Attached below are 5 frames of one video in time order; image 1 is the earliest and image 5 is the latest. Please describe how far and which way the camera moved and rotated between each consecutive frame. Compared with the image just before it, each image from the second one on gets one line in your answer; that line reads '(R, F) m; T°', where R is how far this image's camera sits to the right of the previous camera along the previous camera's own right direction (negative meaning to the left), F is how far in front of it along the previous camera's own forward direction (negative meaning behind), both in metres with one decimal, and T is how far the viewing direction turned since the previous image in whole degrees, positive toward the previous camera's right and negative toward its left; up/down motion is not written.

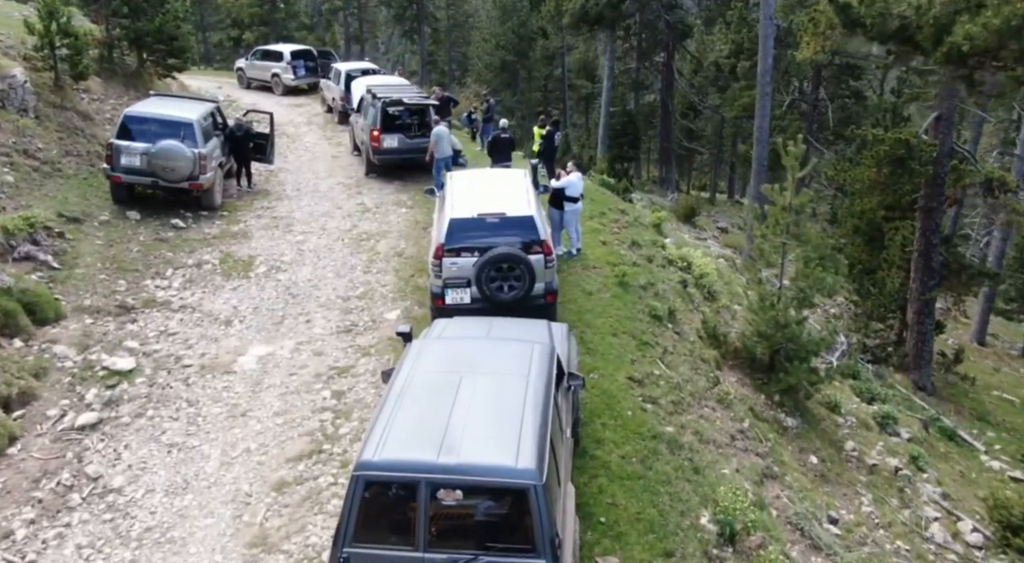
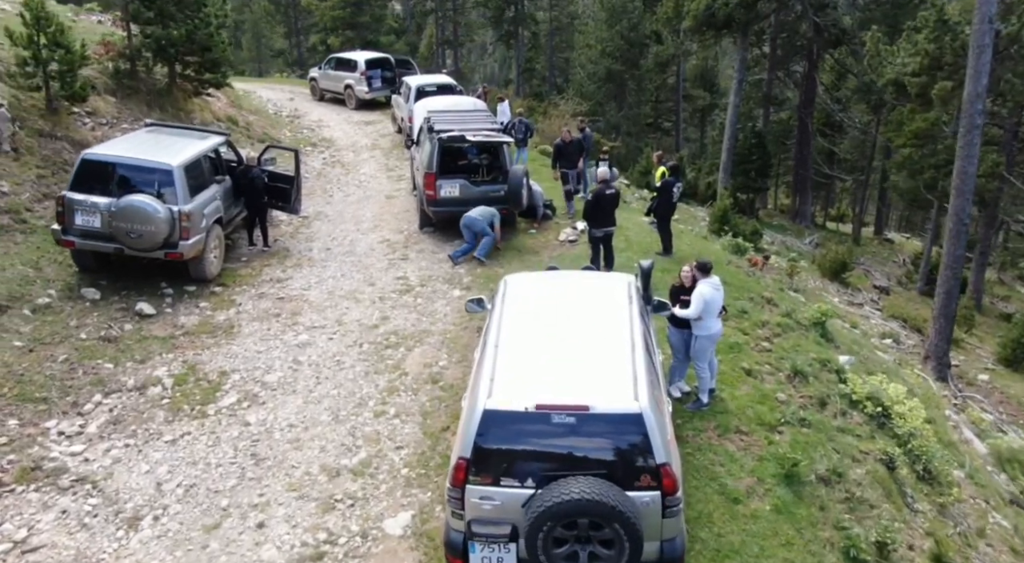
(+0.1, +4.8) m; -7°
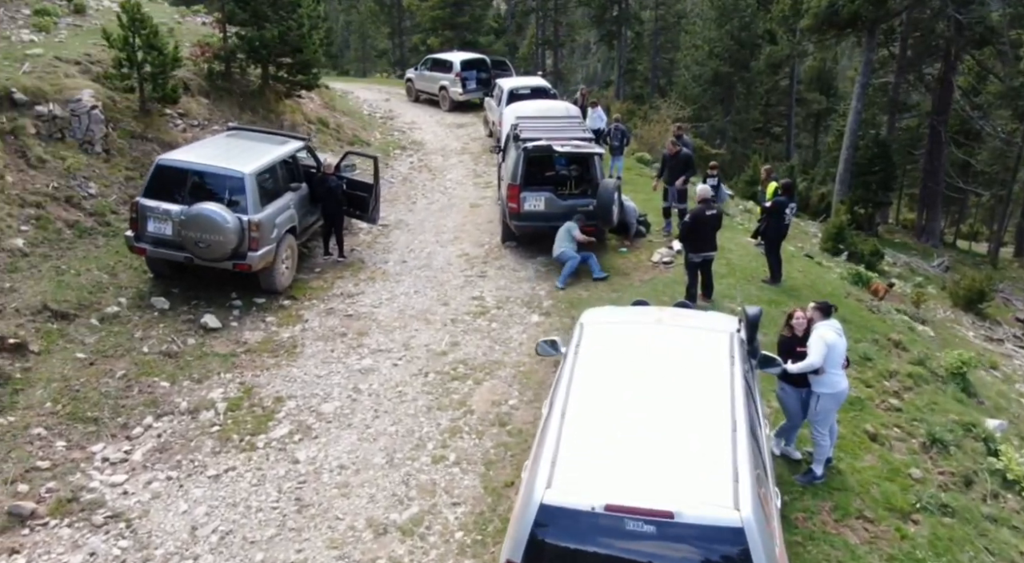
(+0.1, +1.1) m; -7°
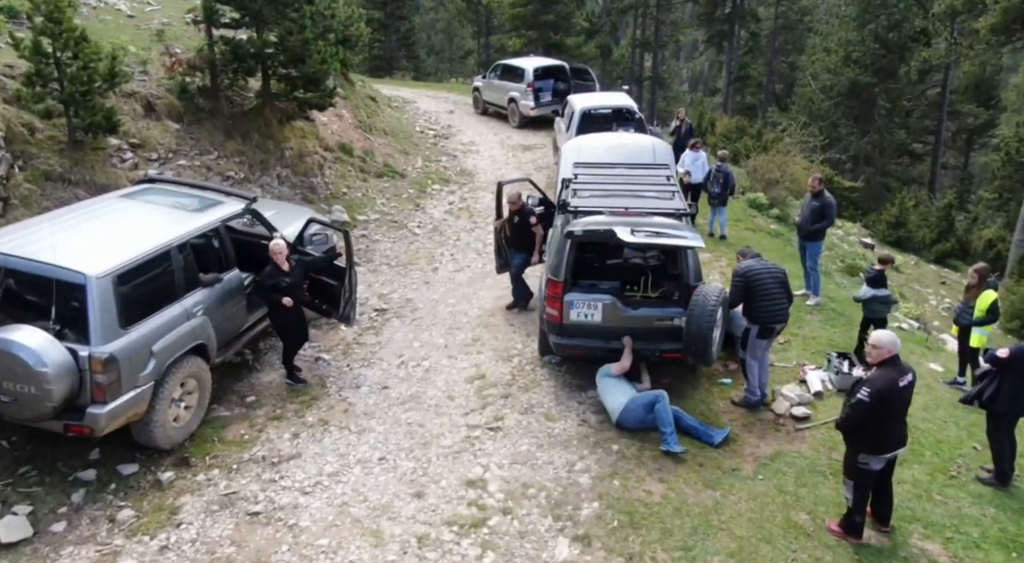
(+0.6, +4.7) m; -7°
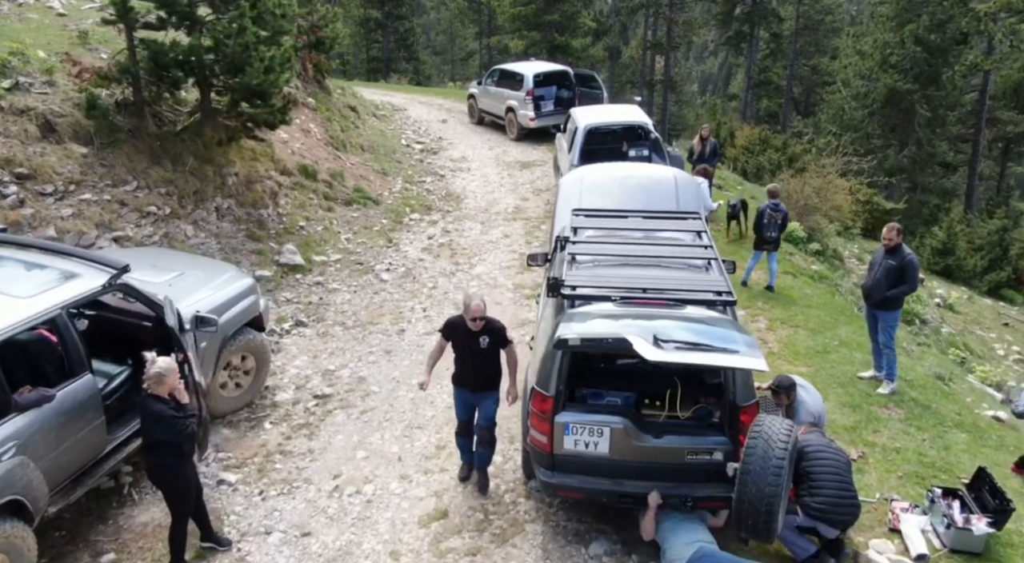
(+0.3, +2.5) m; -1°
